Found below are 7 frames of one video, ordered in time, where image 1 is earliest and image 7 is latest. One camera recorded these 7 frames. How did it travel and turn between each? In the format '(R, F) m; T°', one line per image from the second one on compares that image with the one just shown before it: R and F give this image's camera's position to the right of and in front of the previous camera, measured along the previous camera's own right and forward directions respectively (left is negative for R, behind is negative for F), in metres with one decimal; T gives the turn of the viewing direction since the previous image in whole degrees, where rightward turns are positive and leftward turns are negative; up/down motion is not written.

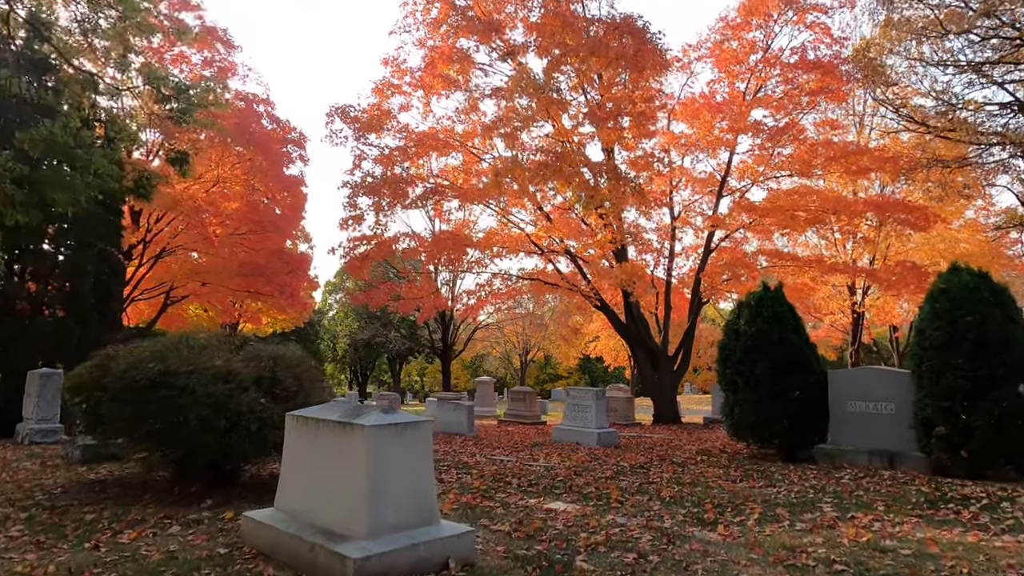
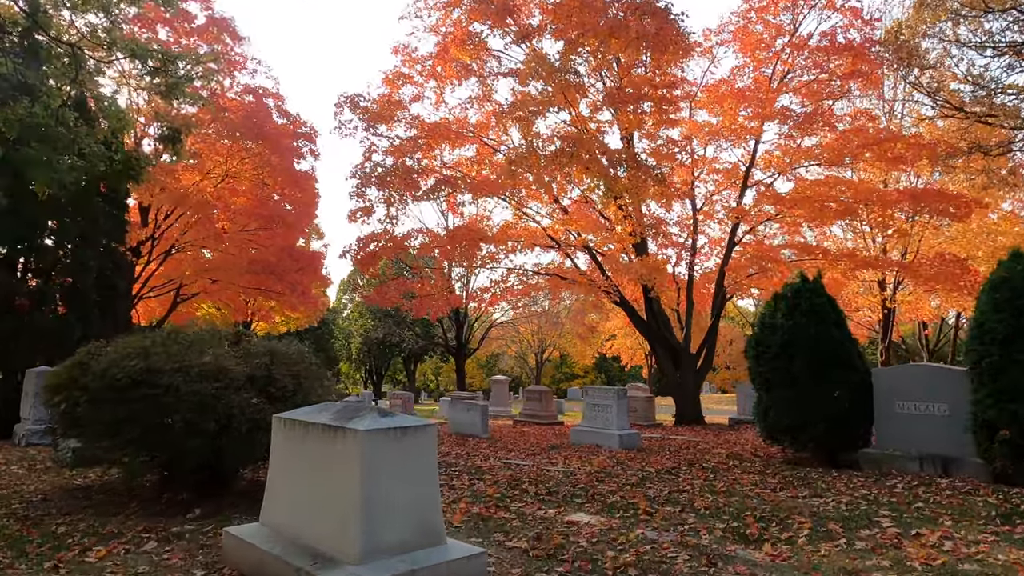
(0.0, +0.5) m; -1°
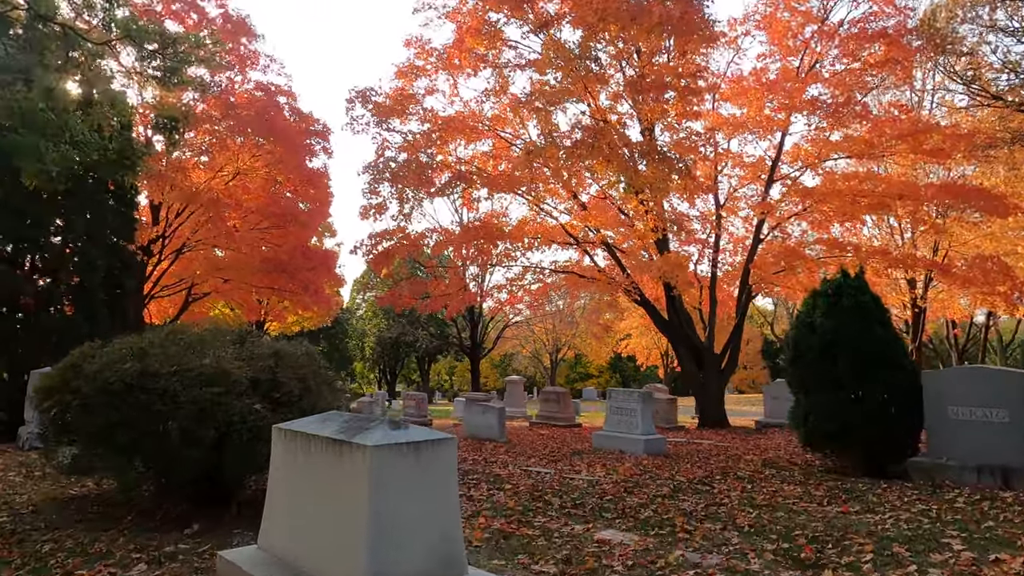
(-0.1, +0.4) m; -1°
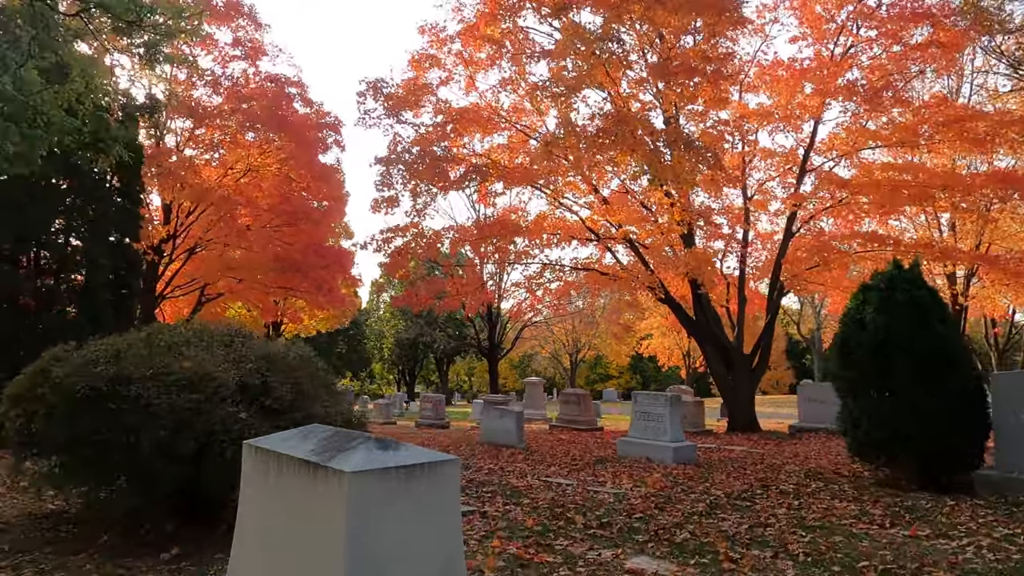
(0.0, +0.6) m; -2°
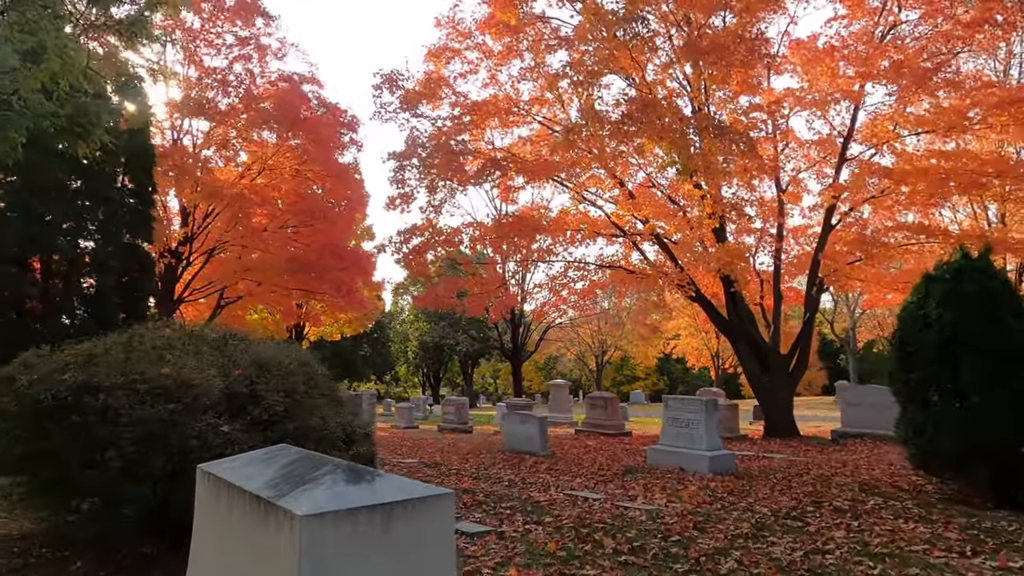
(+0.1, +0.6) m; -2°
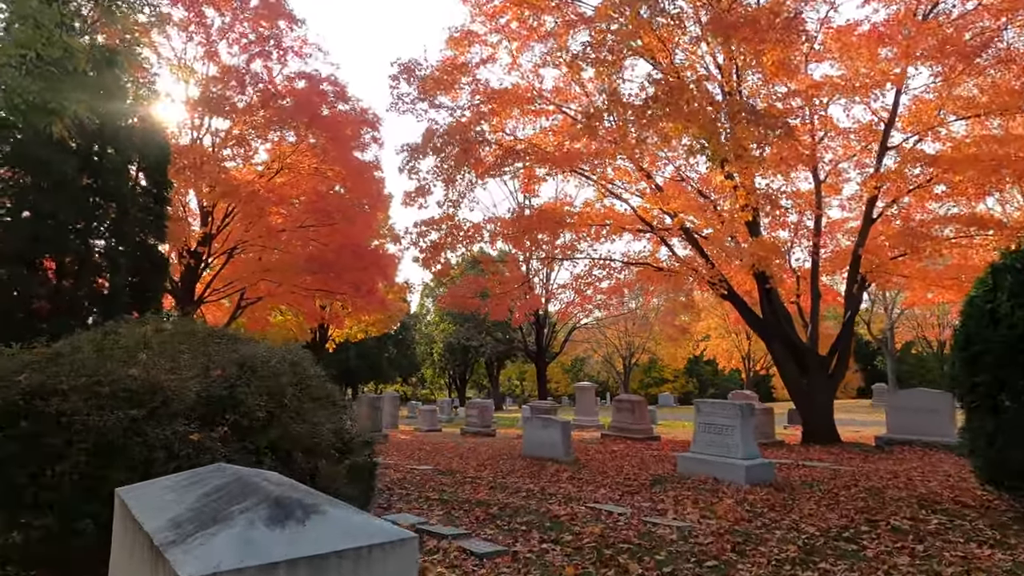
(+0.1, +0.5) m; -2°
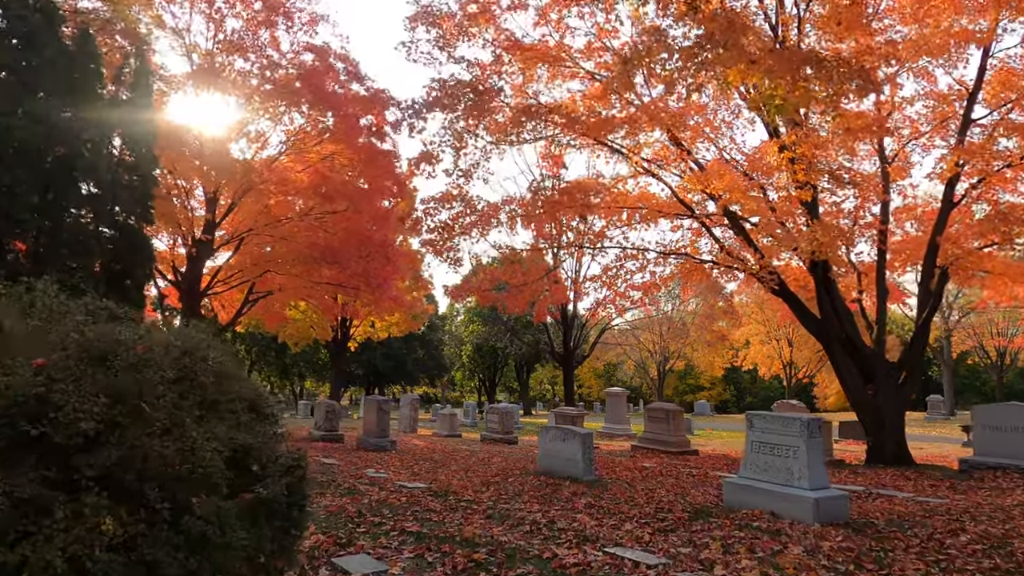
(+0.2, +1.4) m; -3°
